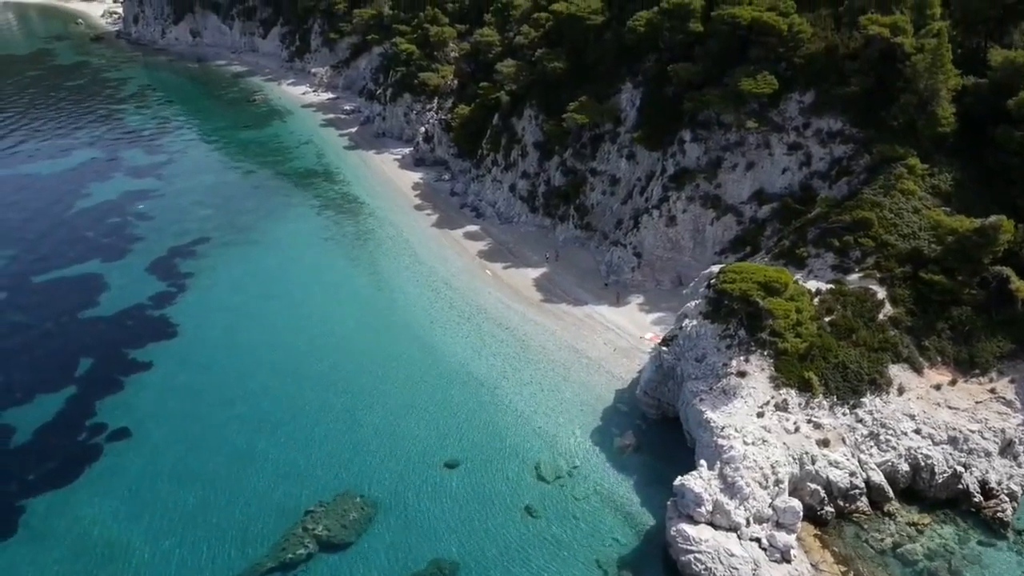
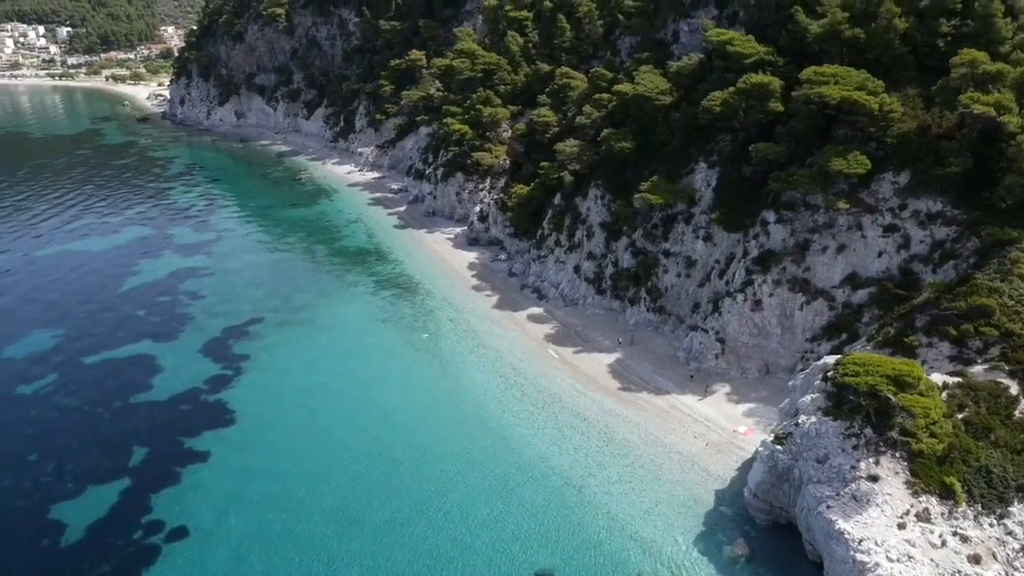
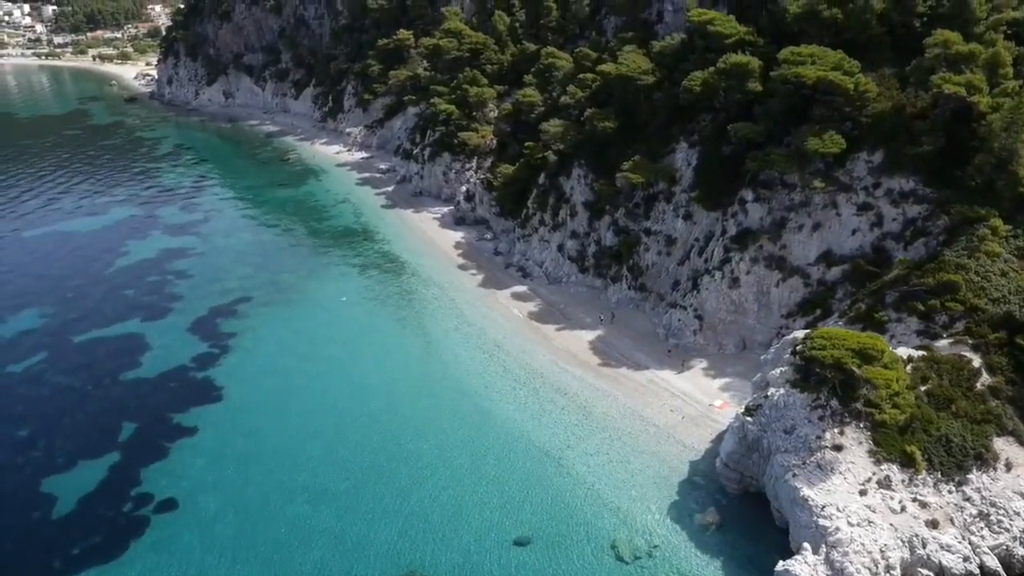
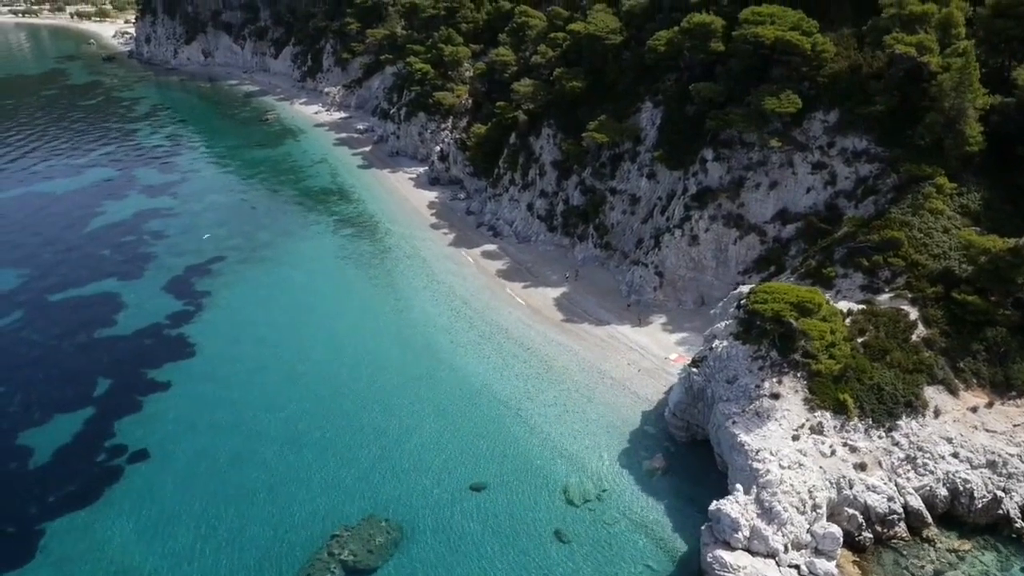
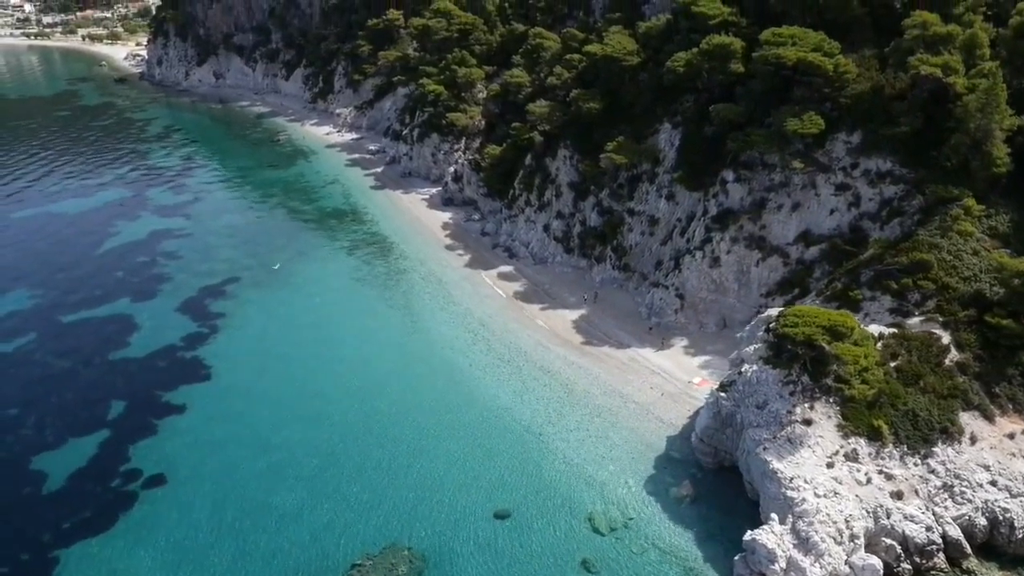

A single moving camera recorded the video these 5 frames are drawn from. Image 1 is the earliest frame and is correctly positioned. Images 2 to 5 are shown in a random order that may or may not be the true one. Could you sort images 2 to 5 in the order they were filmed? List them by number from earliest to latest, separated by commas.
4, 5, 3, 2
